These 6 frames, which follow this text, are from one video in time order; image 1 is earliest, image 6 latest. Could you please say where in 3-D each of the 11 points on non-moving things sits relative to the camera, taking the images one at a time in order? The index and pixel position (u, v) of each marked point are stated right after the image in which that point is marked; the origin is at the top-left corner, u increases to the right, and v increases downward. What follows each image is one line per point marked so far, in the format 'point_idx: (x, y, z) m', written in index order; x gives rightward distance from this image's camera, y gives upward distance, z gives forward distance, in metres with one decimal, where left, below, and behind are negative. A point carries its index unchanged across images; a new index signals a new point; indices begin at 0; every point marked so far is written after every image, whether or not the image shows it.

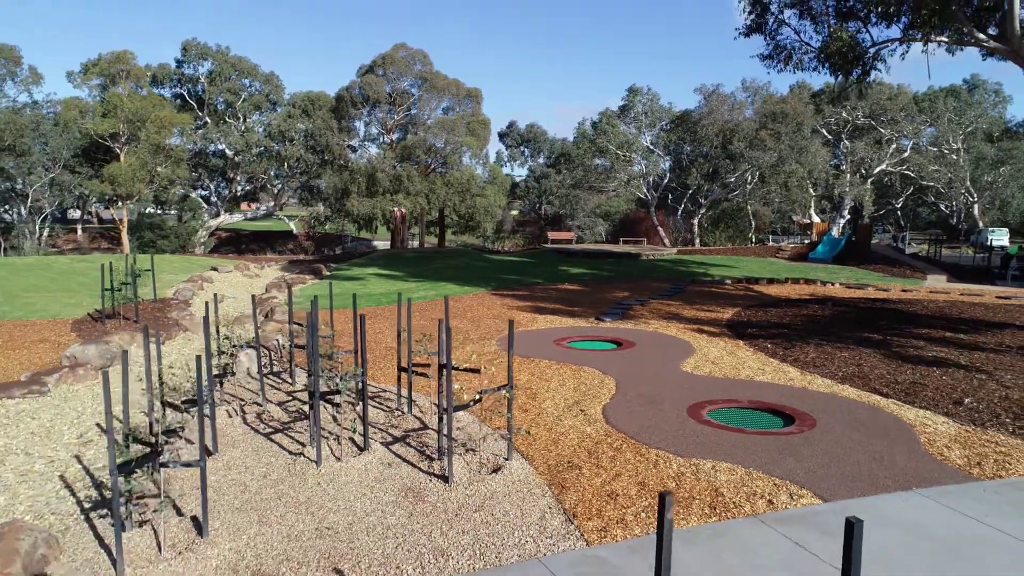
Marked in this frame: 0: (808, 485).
0: (+2.0, -1.3, +4.6) m
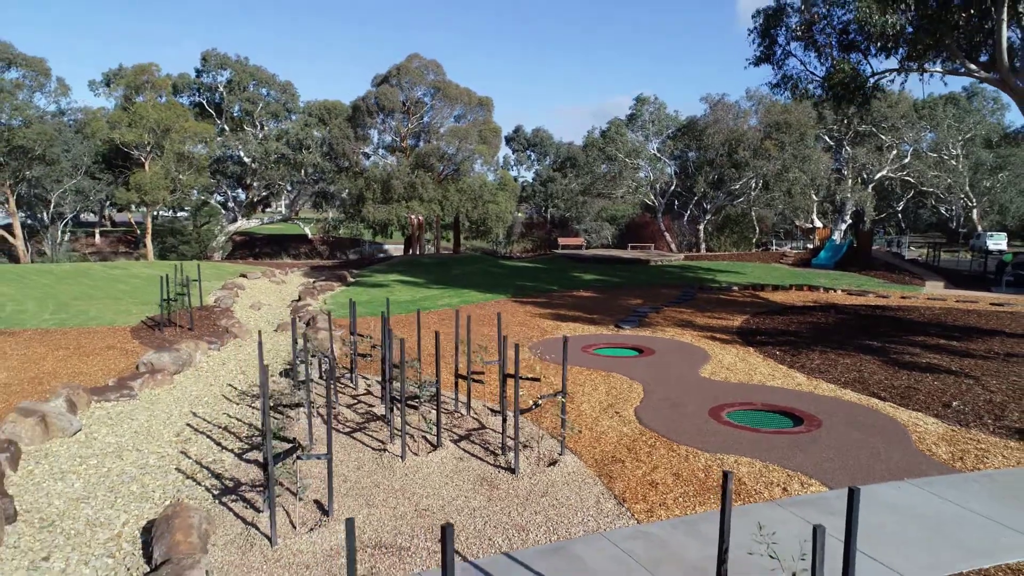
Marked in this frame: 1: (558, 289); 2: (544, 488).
0: (+2.5, -1.5, +5.5) m
1: (+1.2, 0.0, +18.4) m
2: (+0.2, -1.5, +5.2) m
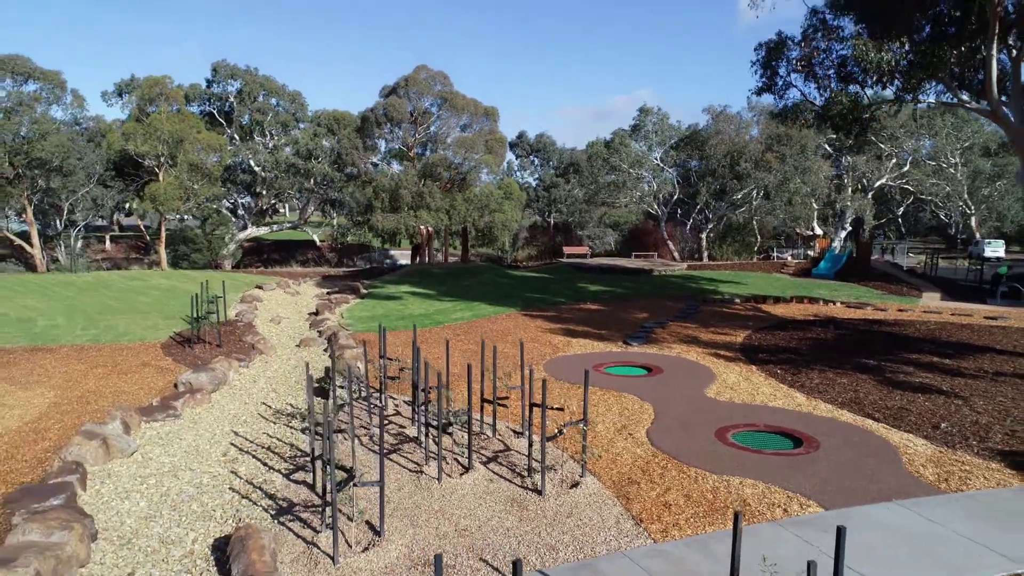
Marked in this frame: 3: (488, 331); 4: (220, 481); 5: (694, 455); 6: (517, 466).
0: (+2.7, -1.9, +6.1) m
1: (+1.5, -0.4, +19.0) m
2: (+0.5, -1.9, +5.8) m
3: (-0.5, -0.9, +14.3) m
4: (-2.9, -1.9, +6.9) m
5: (+1.9, -1.7, +7.1) m
6: (+0.1, -1.8, +6.7) m
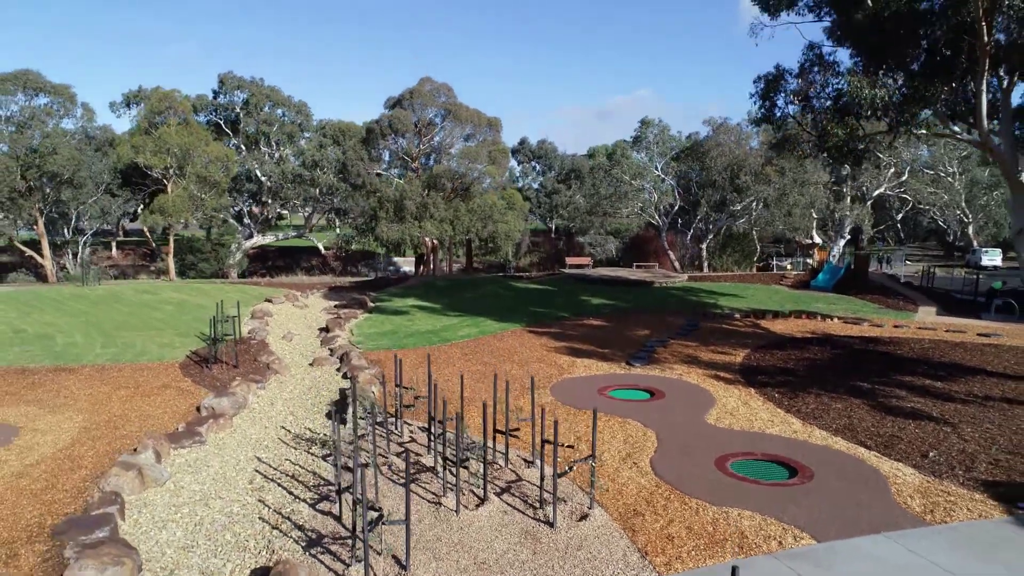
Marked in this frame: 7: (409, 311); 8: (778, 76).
0: (+2.8, -2.3, +6.5) m
1: (+1.6, -0.8, +19.4) m
2: (+0.6, -2.3, +6.2) m
3: (-0.4, -1.3, +14.7) m
4: (-2.8, -2.4, +7.3) m
5: (+2.0, -2.2, +7.5) m
6: (+0.2, -2.2, +7.2) m
7: (-3.0, -0.7, +19.8) m
8: (+4.8, +3.8, +12.4) m
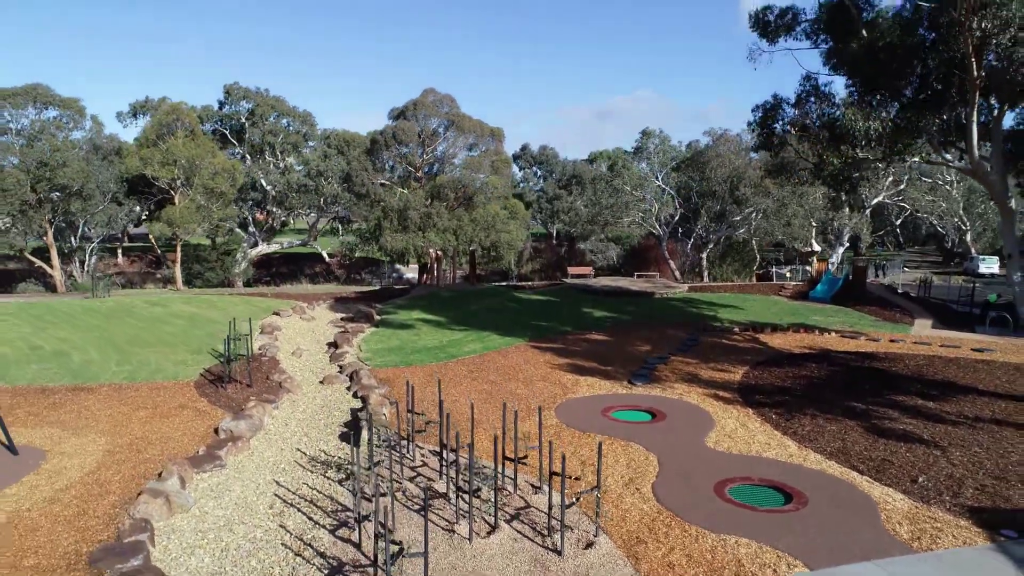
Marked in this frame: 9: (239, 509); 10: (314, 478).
0: (+2.9, -2.7, +6.9) m
1: (+1.7, -1.2, +19.8) m
2: (+0.7, -2.7, +6.6) m
3: (-0.3, -1.8, +15.1) m
4: (-2.7, -2.8, +7.7) m
5: (+2.1, -2.6, +7.9) m
6: (+0.3, -2.6, +7.5) m
7: (-2.9, -1.1, +20.2) m
8: (+4.9, +3.4, +12.8) m
9: (-3.4, -2.7, +8.4) m
10: (-2.7, -2.6, +9.4) m
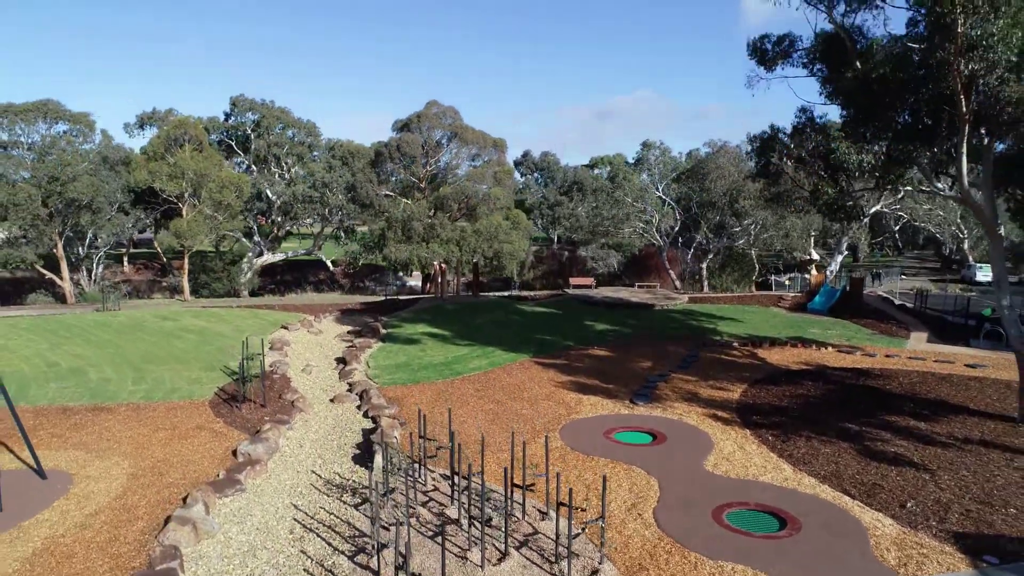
0: (+3.0, -3.2, +7.4) m
1: (+1.8, -1.7, +20.3) m
2: (+0.8, -3.2, +7.1) m
3: (-0.2, -2.2, +15.6) m
4: (-2.6, -3.3, +8.1) m
5: (+2.2, -3.1, +8.4) m
6: (+0.4, -3.1, +8.0) m
7: (-2.8, -1.6, +20.7) m
8: (+5.0, +3.0, +13.2) m
9: (-3.2, -3.2, +8.8) m
10: (-2.6, -3.1, +9.8) m
